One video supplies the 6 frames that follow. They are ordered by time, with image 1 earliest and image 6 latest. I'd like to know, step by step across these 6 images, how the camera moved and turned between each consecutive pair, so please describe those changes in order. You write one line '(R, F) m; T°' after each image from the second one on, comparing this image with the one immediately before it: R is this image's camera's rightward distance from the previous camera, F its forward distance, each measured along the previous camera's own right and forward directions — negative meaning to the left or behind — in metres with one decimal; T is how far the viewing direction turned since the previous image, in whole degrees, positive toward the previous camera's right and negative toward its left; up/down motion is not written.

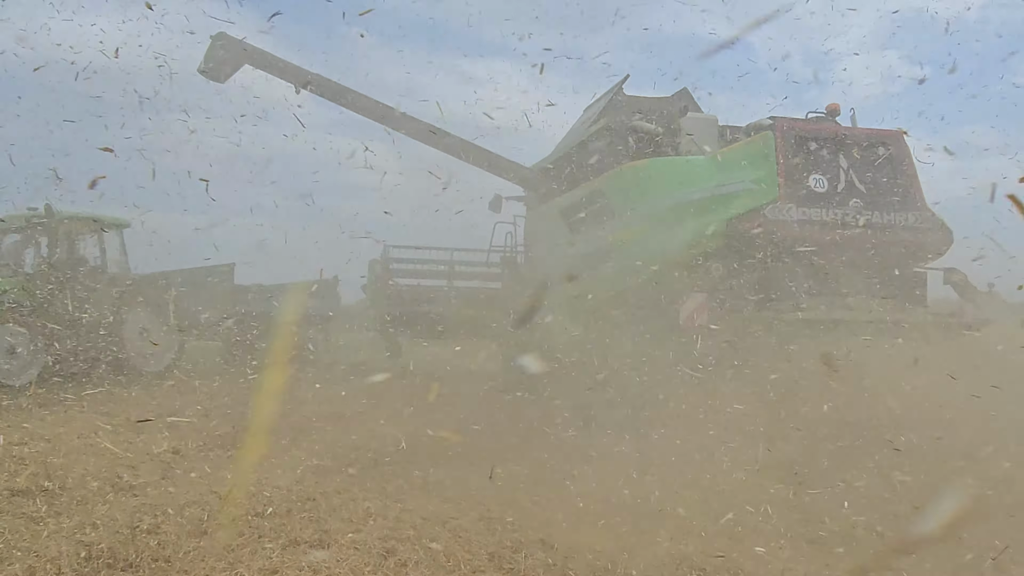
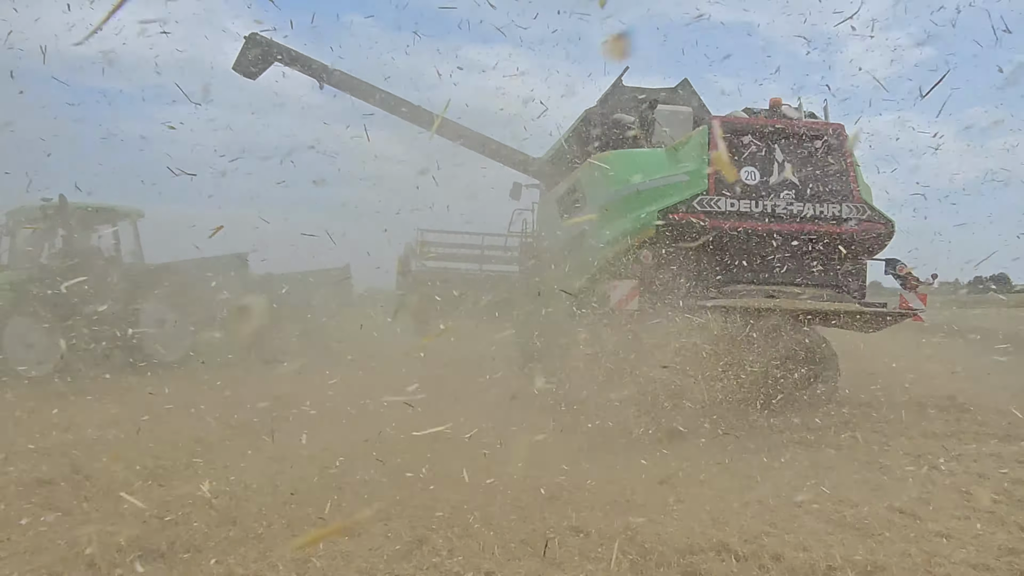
(-0.1, +0.1) m; 0°
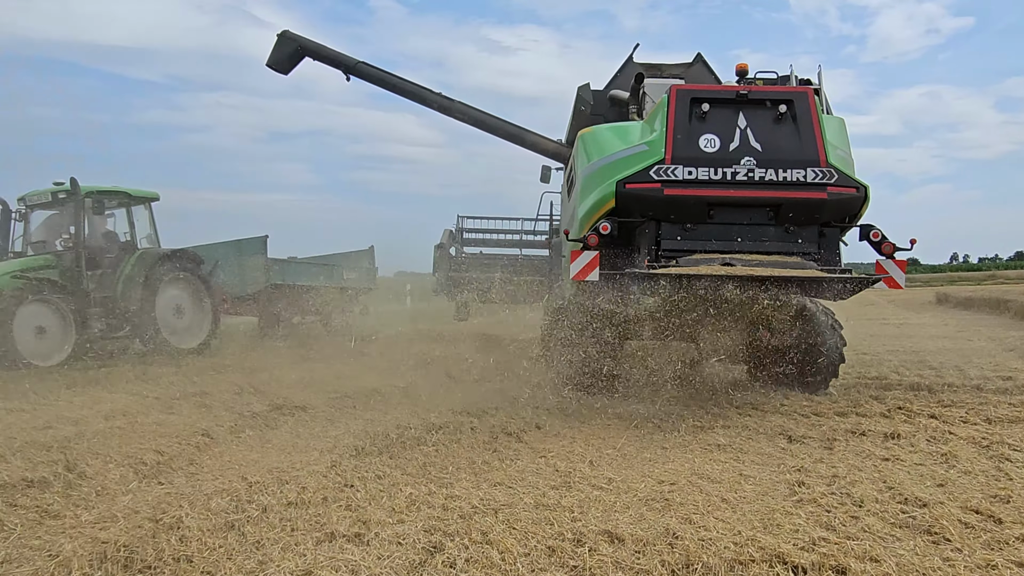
(0.0, +0.3) m; -2°
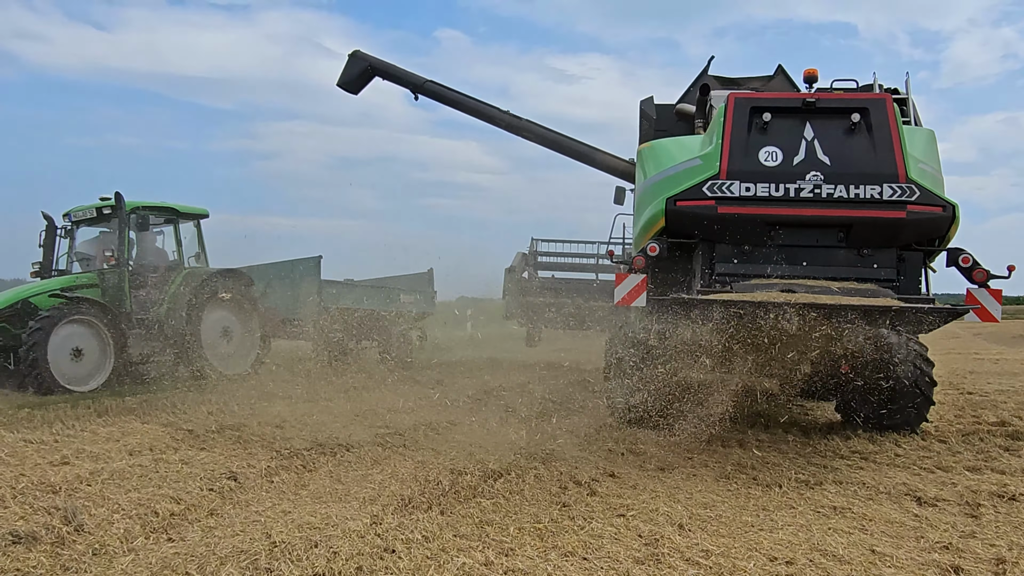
(-0.1, +0.6) m; -4°
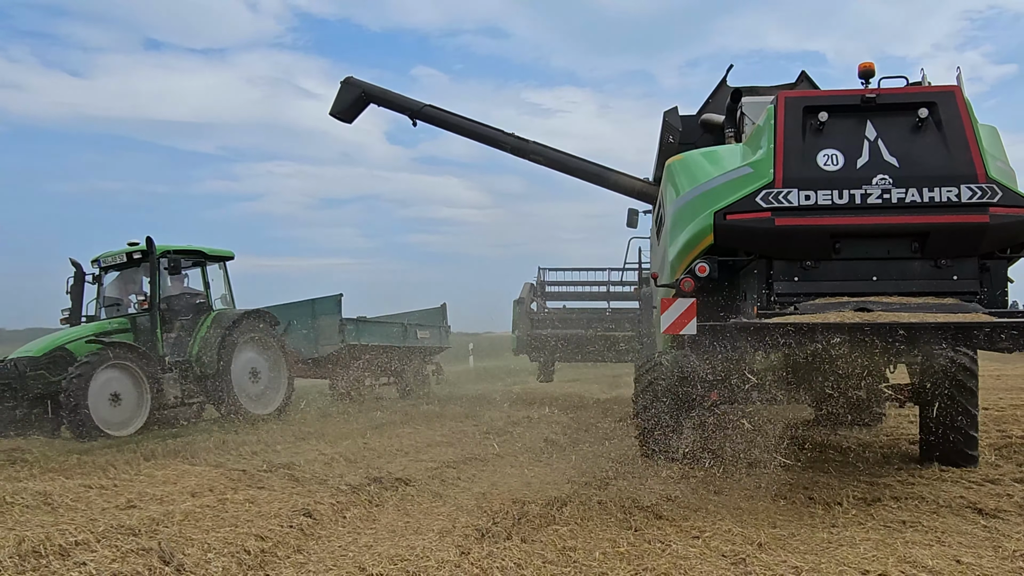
(-0.4, -0.1) m; +1°
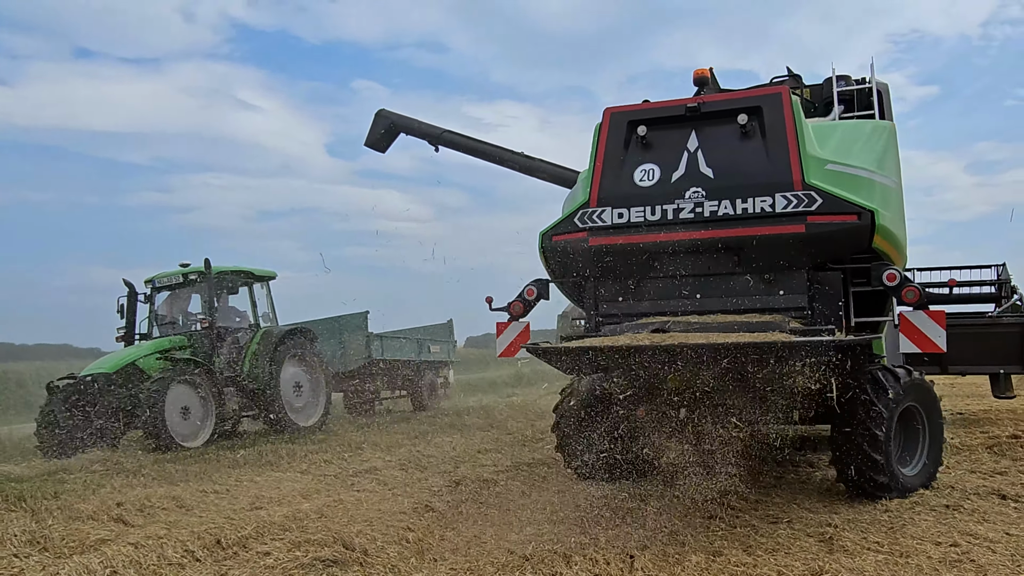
(-0.8, -0.5) m; +4°
